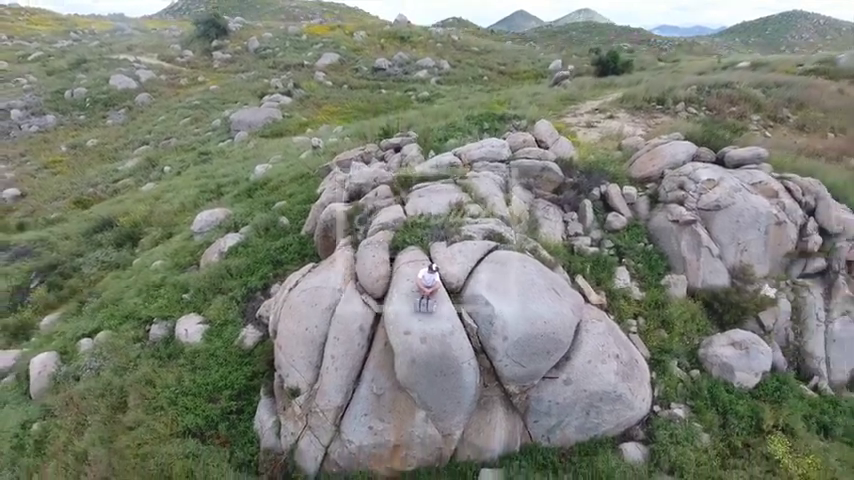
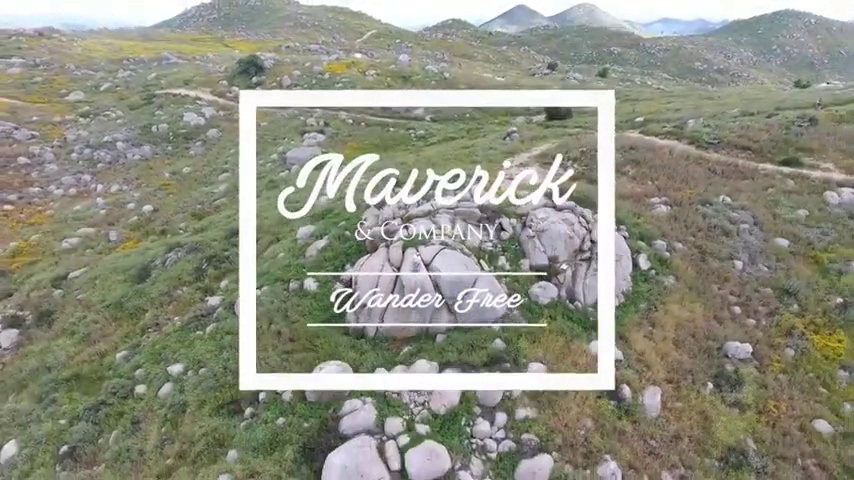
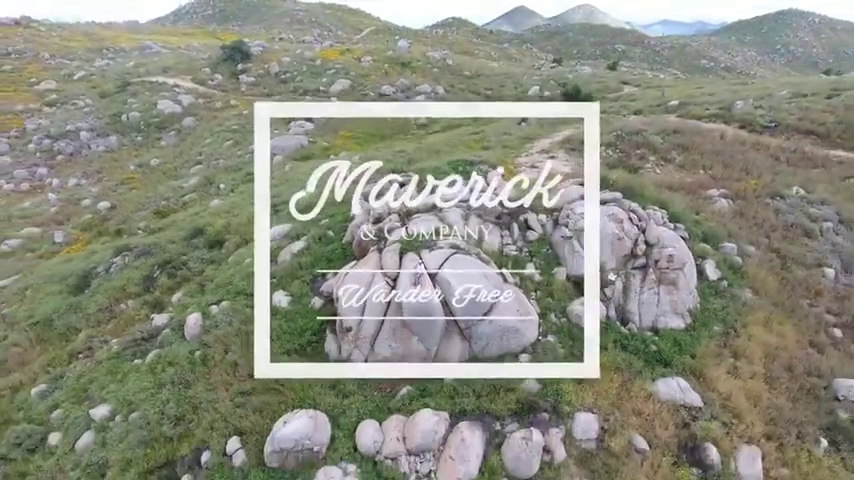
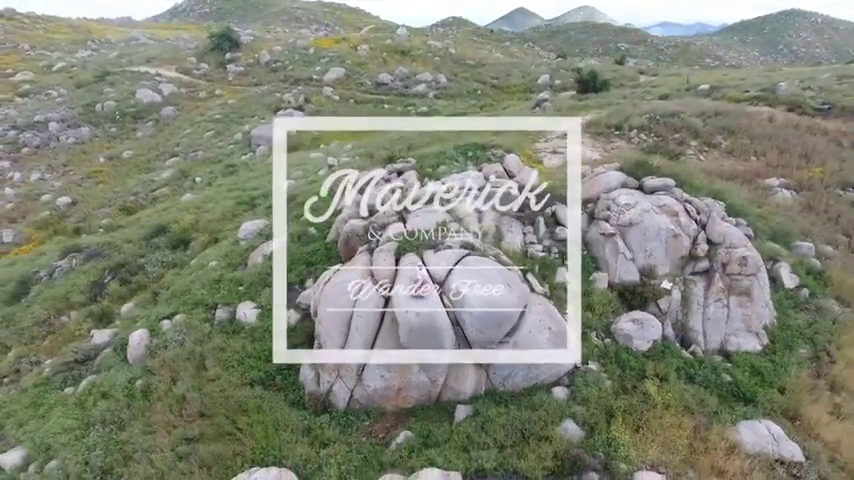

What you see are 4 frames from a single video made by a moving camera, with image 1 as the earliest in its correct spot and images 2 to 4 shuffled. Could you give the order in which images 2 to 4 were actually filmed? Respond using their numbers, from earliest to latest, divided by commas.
4, 3, 2
